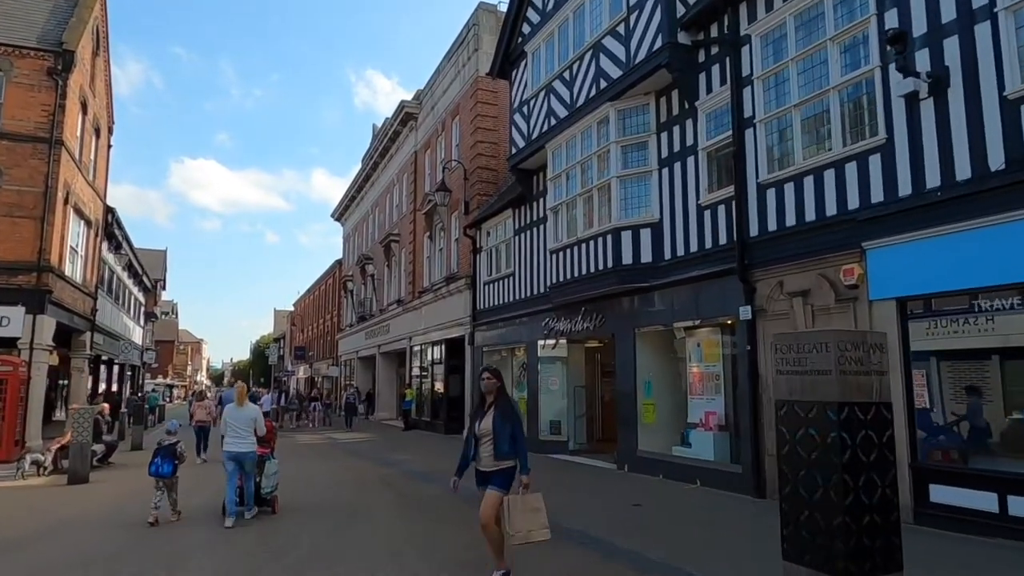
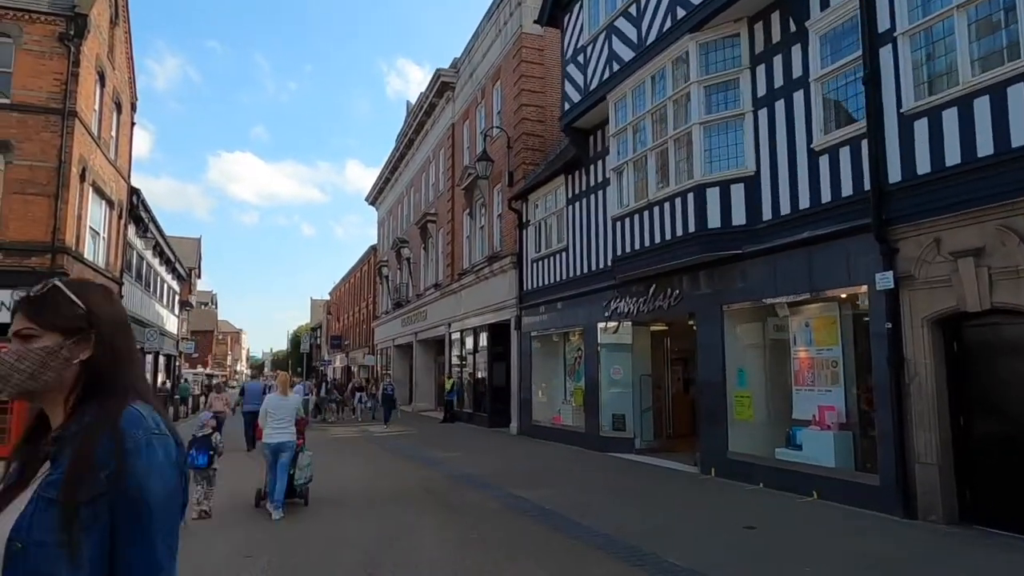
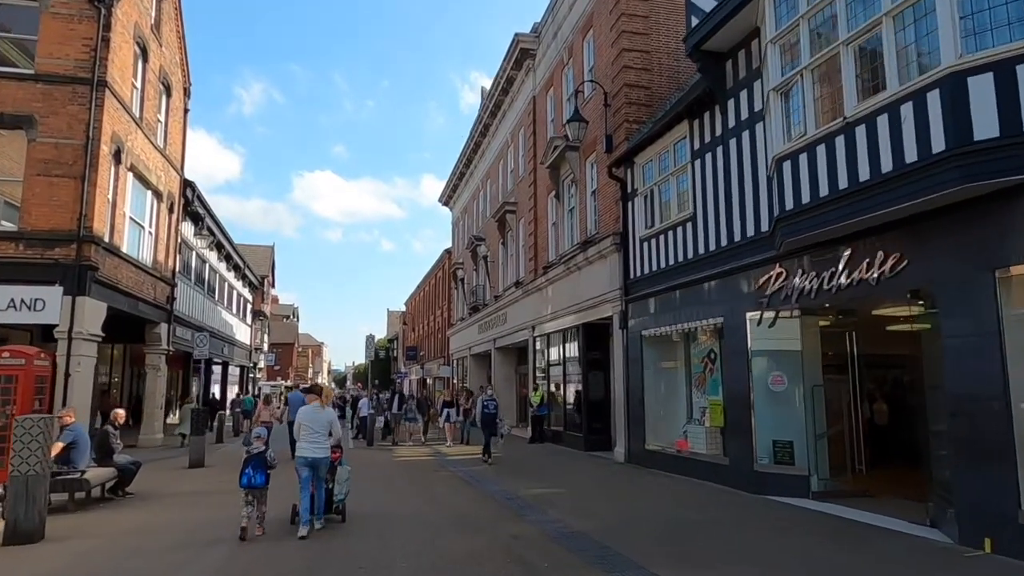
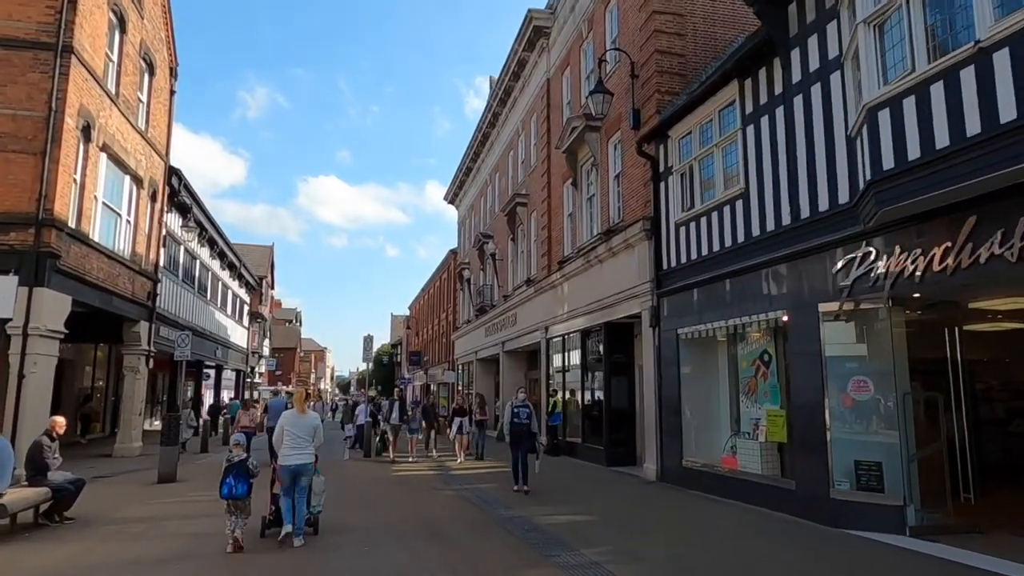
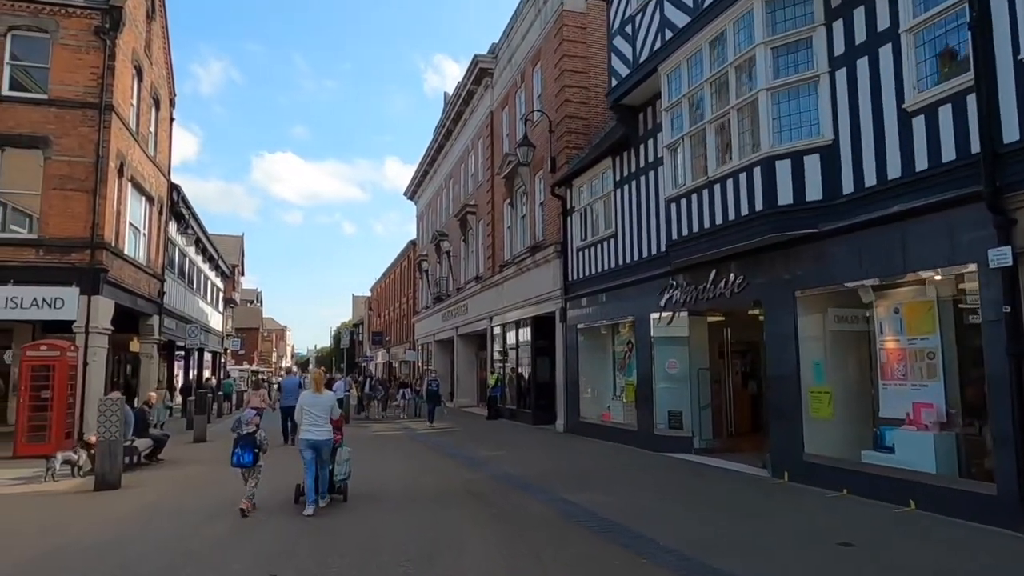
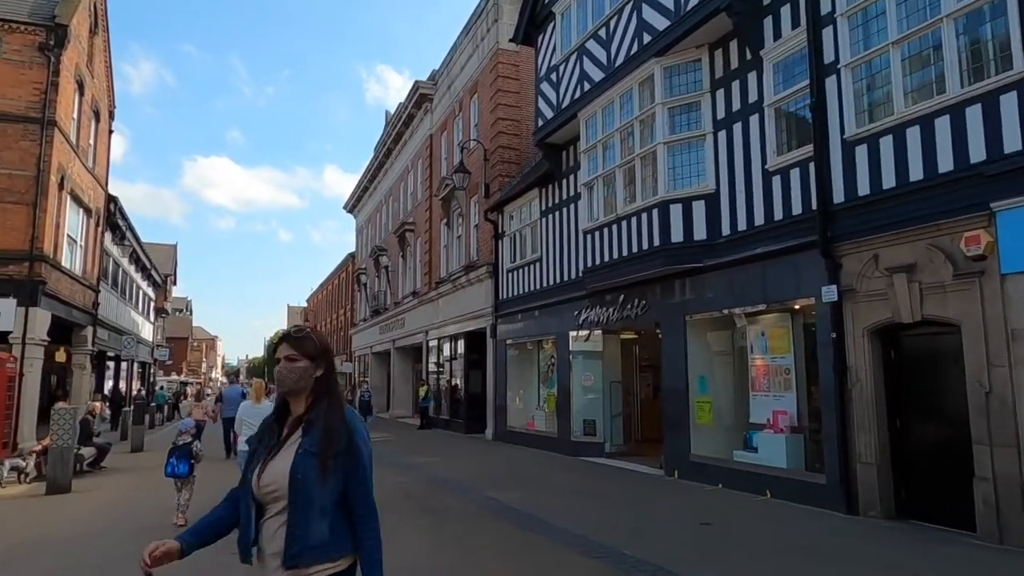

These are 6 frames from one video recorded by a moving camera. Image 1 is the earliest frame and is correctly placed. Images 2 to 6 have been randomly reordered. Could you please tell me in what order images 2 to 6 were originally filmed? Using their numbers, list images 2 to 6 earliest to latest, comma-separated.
6, 2, 5, 3, 4
